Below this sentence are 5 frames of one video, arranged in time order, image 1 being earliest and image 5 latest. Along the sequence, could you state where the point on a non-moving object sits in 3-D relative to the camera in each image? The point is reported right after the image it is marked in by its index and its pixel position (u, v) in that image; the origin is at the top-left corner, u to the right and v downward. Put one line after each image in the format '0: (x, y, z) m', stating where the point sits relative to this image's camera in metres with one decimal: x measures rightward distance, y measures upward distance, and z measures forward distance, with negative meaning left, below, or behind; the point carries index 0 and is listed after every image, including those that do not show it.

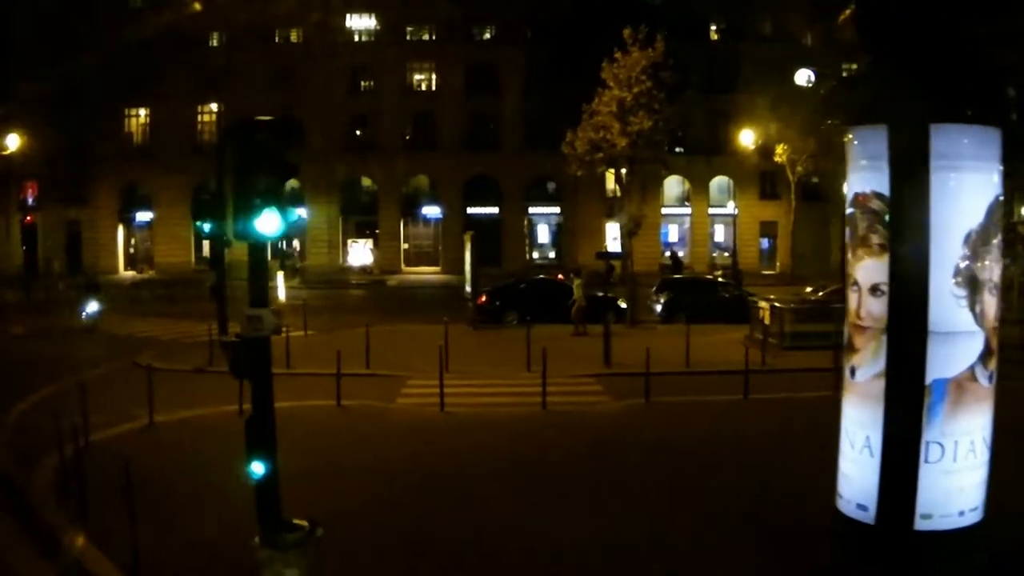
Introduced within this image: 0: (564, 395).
0: (+1.0, -1.8, +19.1) m
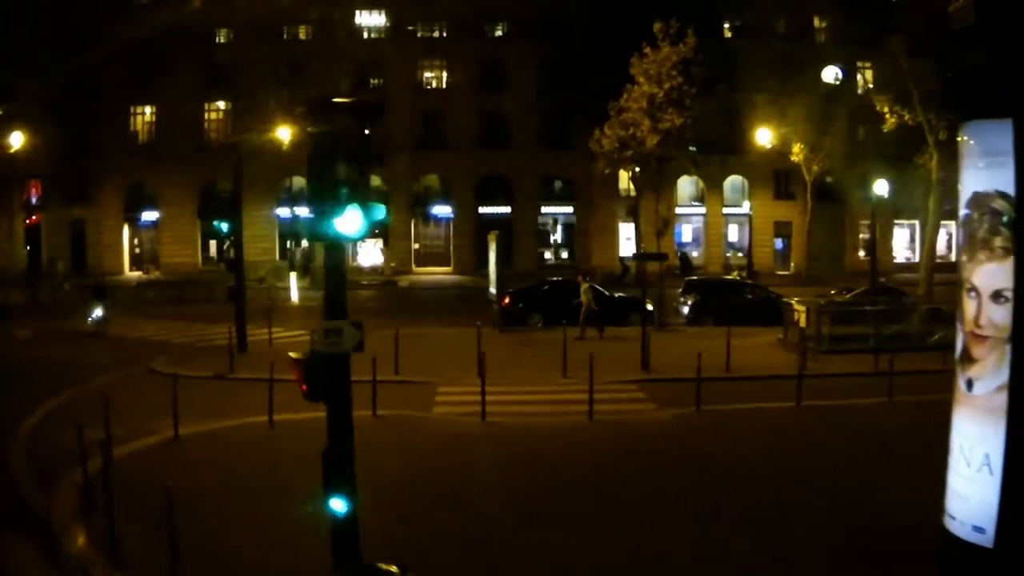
0: (+1.6, -1.8, +18.2) m
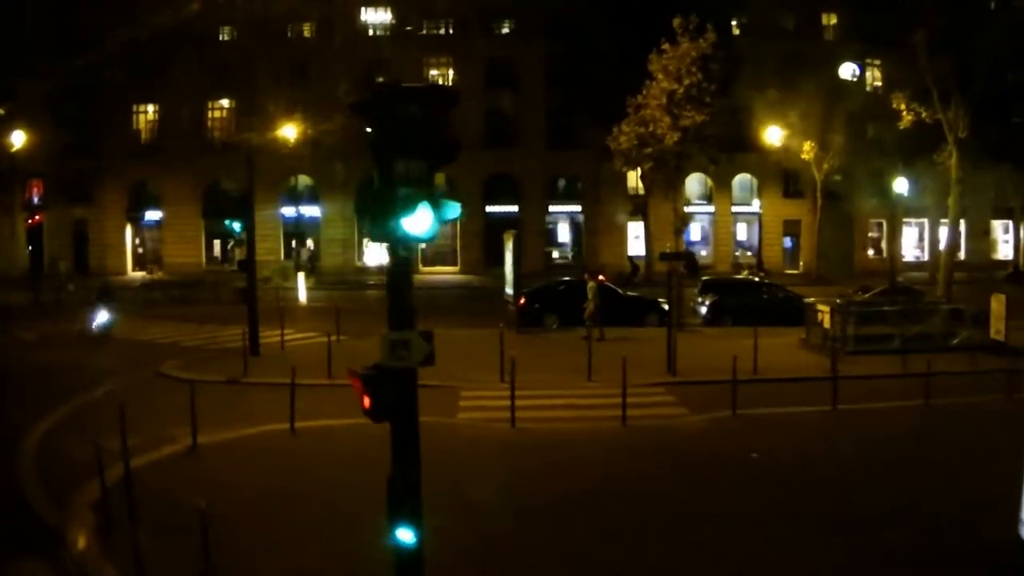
0: (+2.0, -1.8, +17.6) m
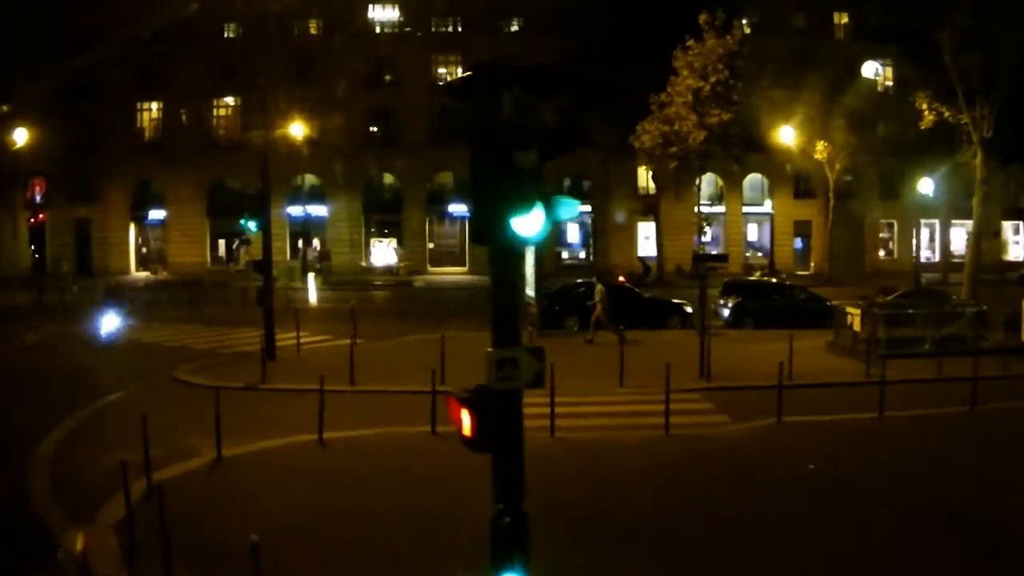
0: (+2.5, -1.9, +16.9) m
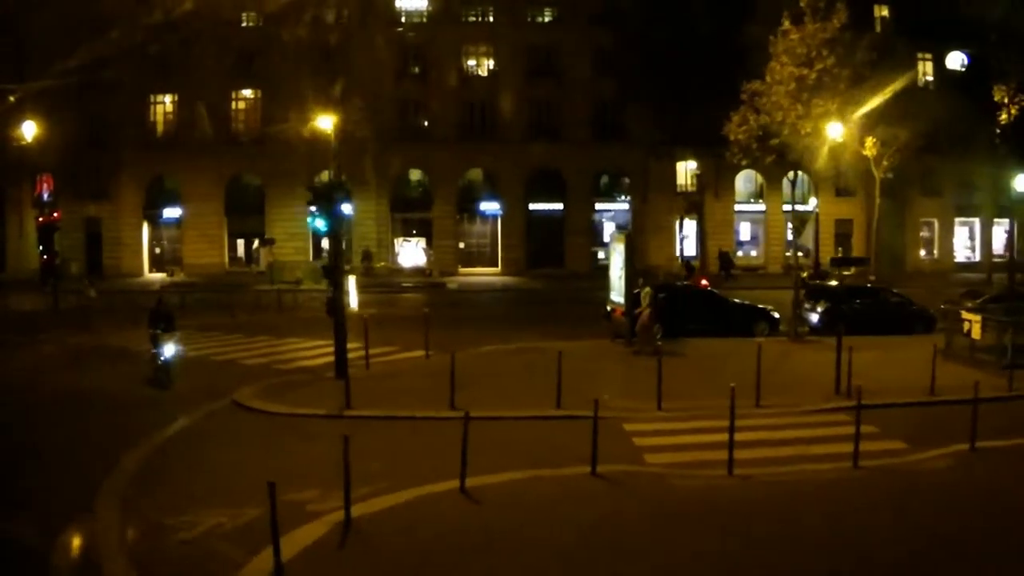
0: (+4.3, -2.0, +14.4) m
